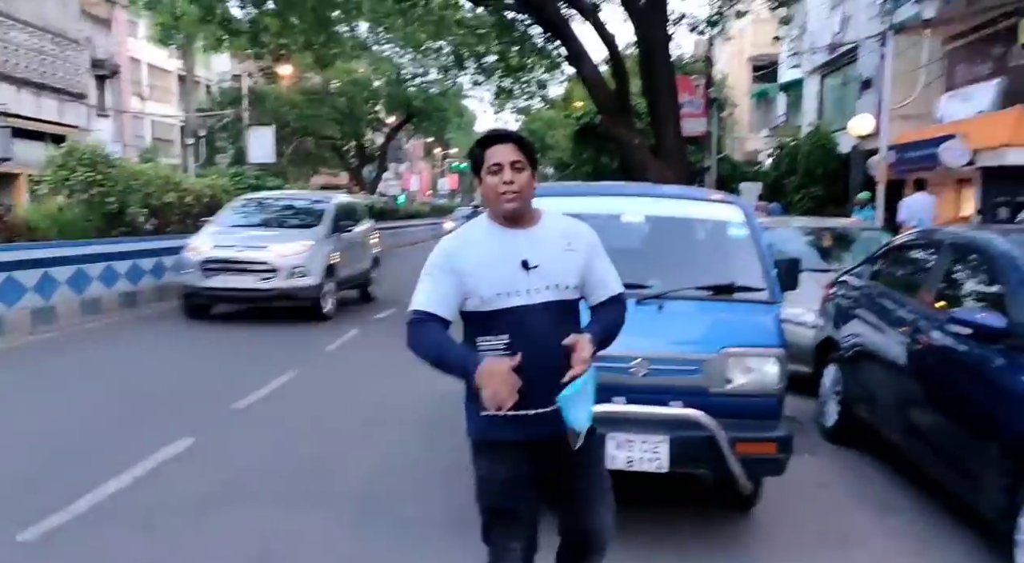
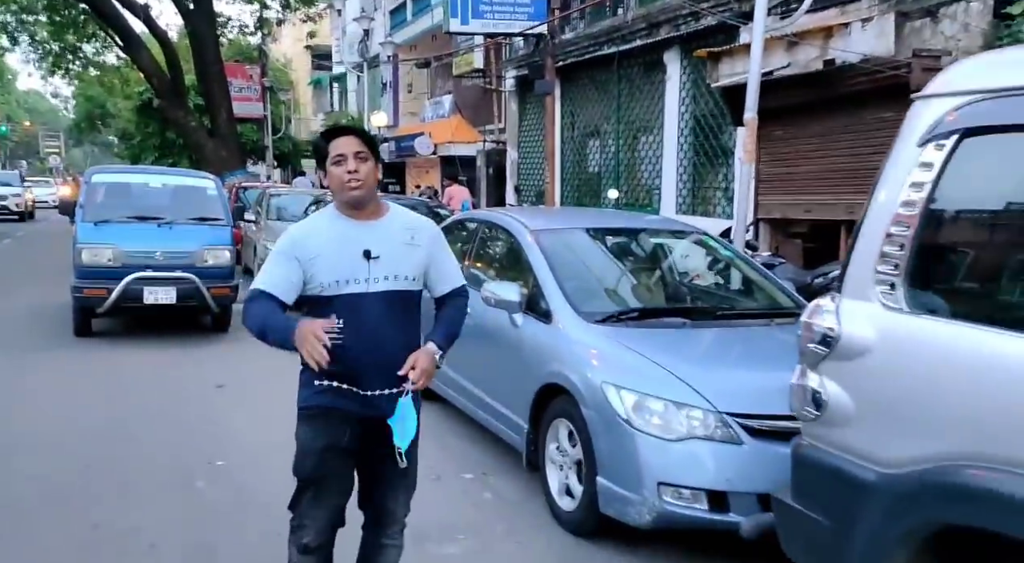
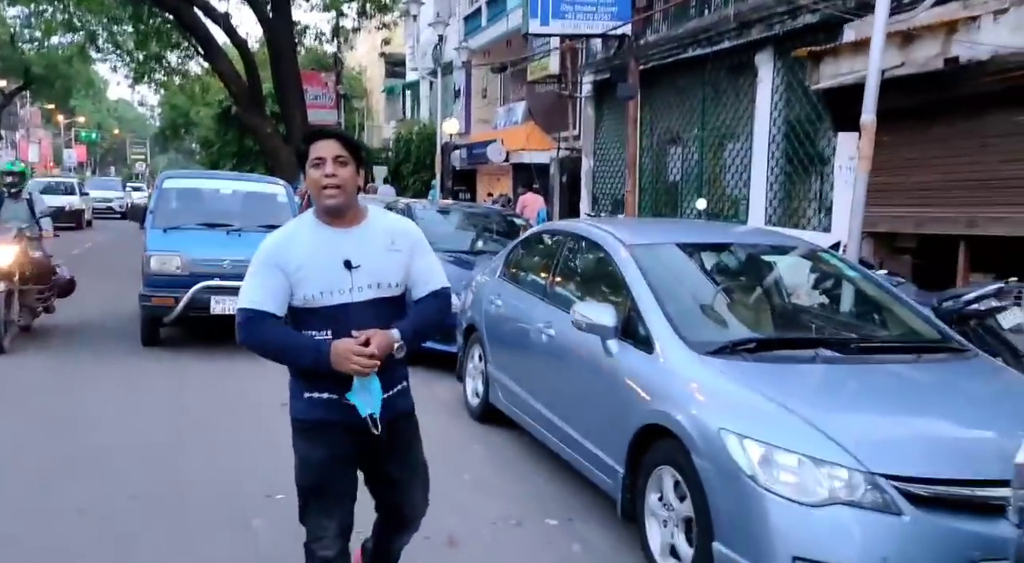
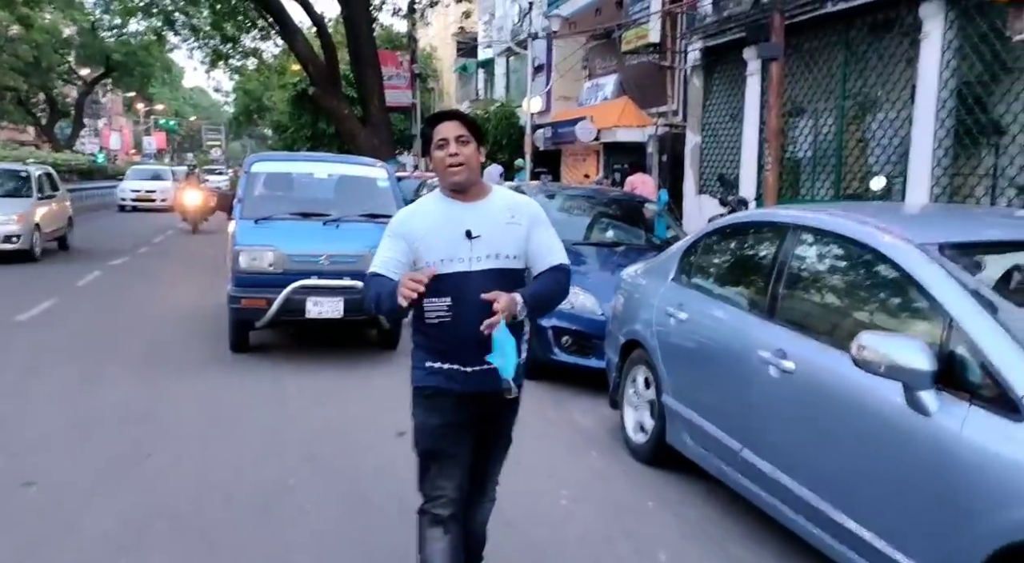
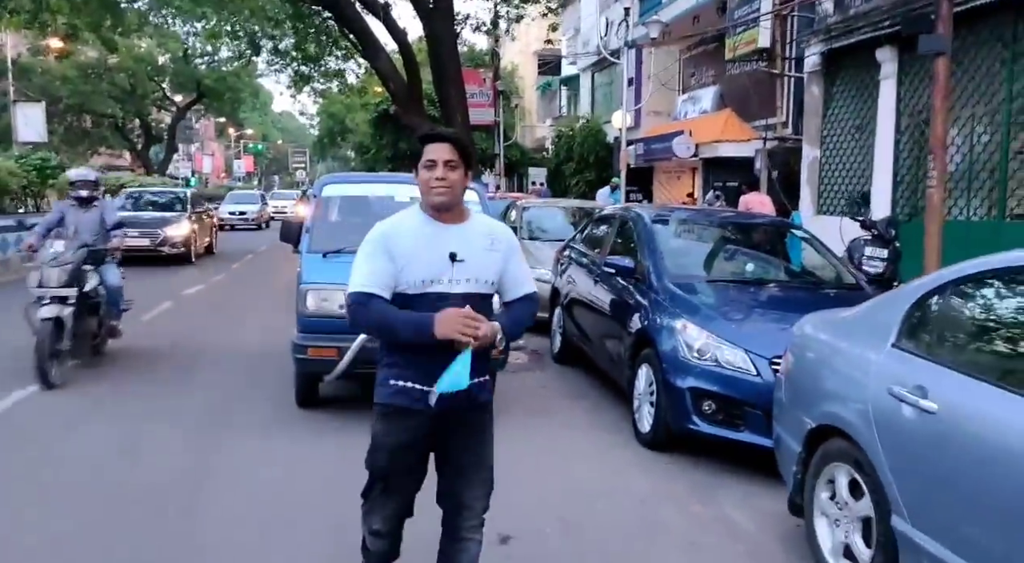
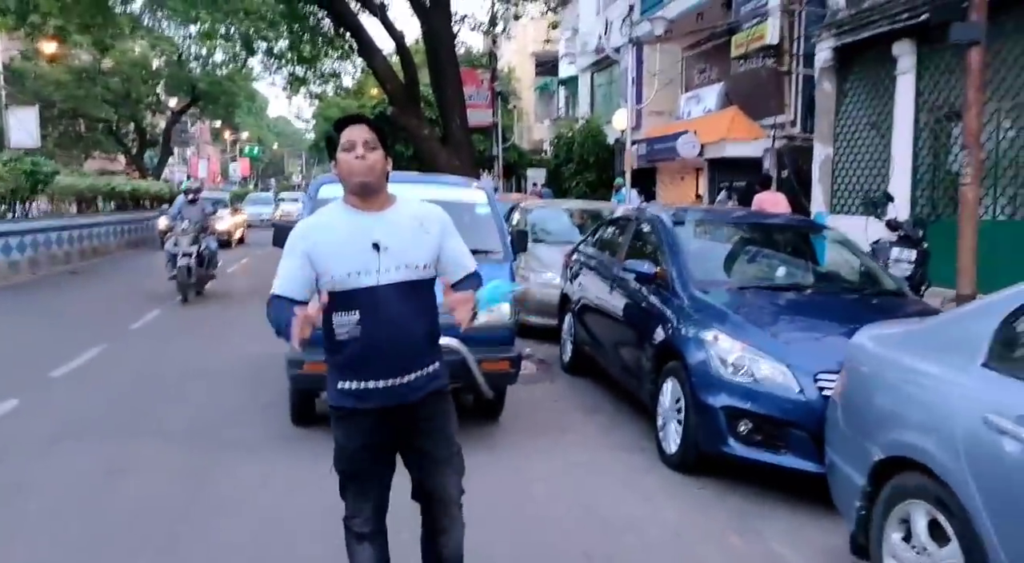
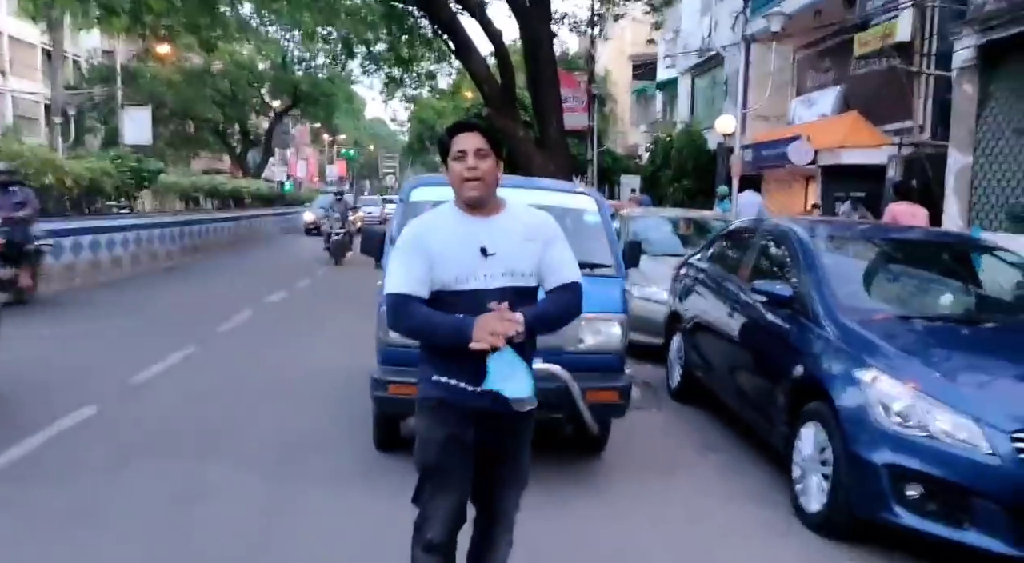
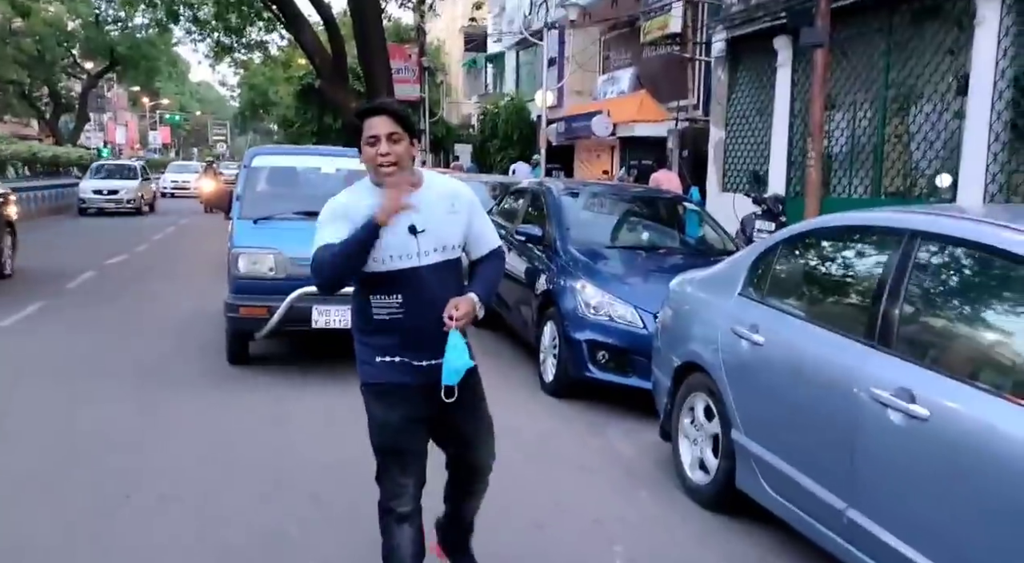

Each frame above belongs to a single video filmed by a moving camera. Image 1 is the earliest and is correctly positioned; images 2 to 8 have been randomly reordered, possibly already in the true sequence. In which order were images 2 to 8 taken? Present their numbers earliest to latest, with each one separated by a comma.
7, 6, 5, 8, 4, 3, 2
